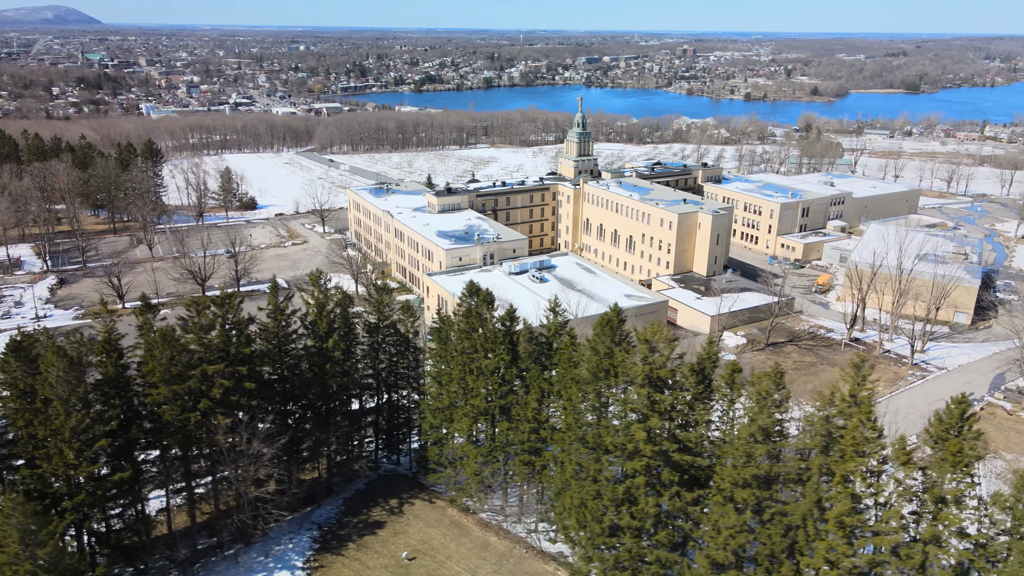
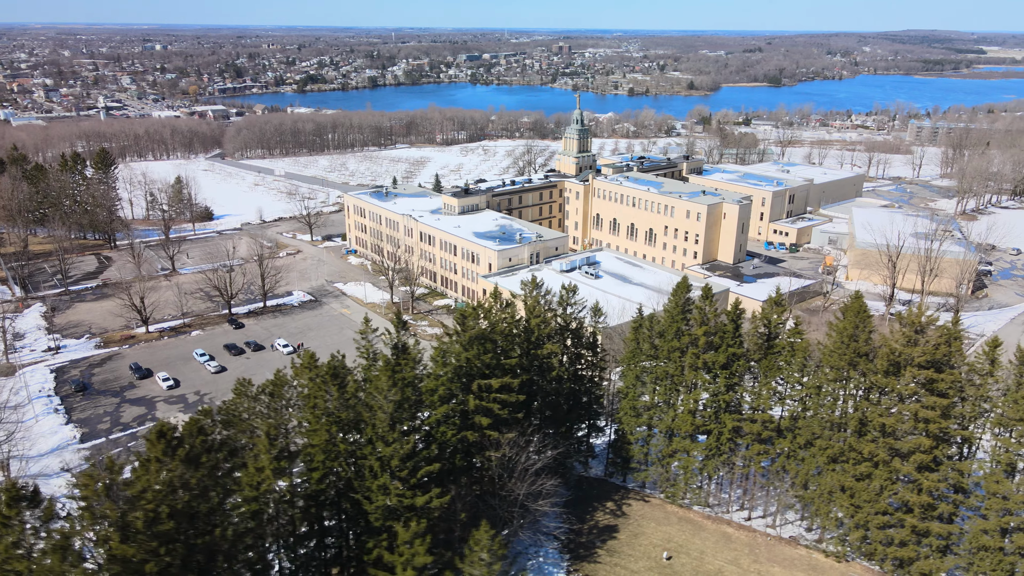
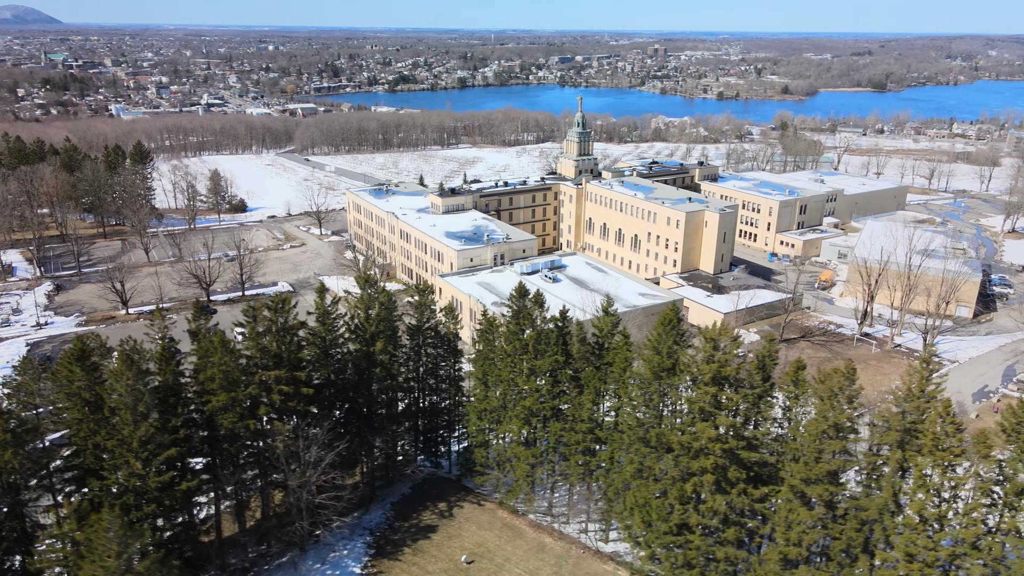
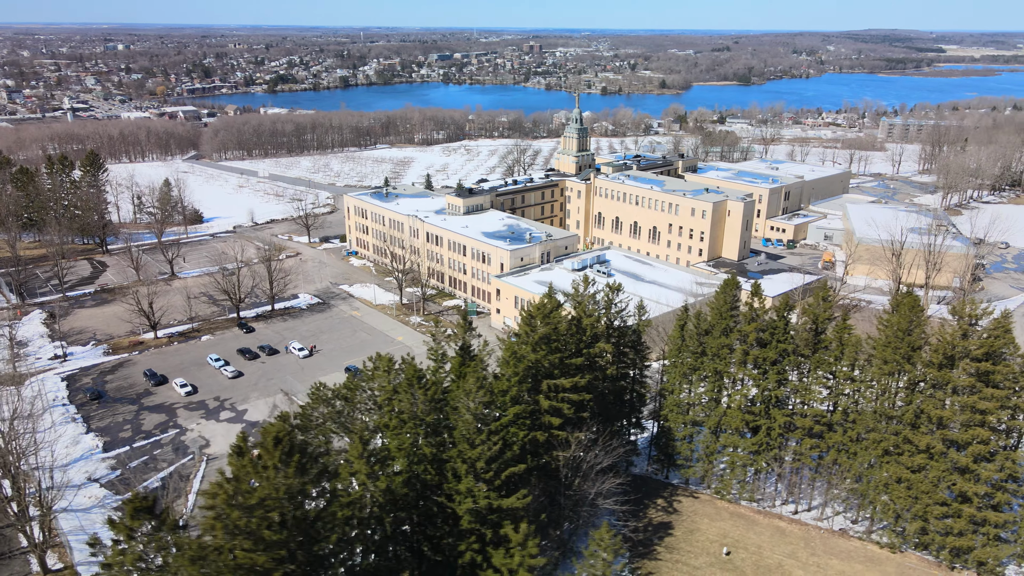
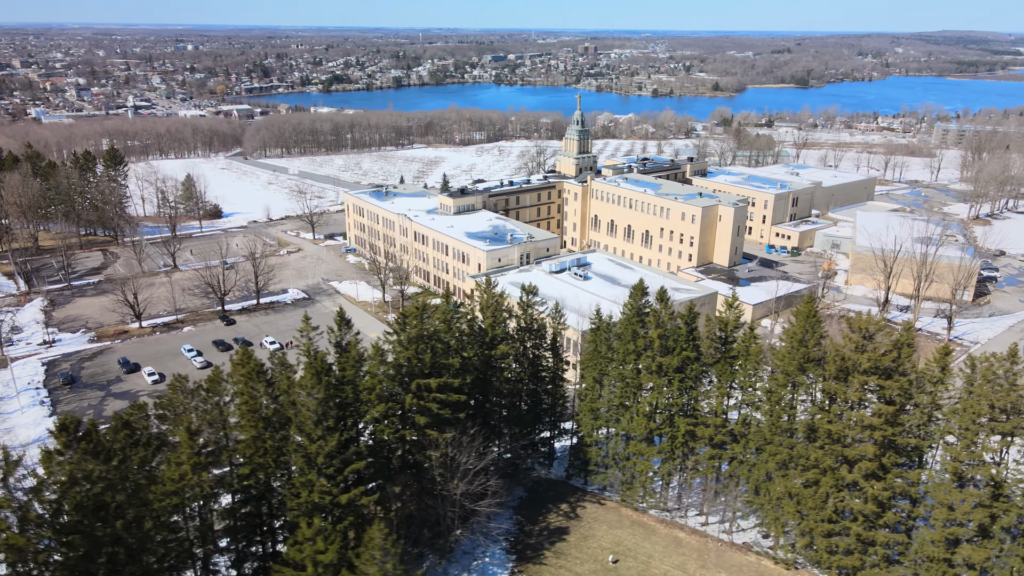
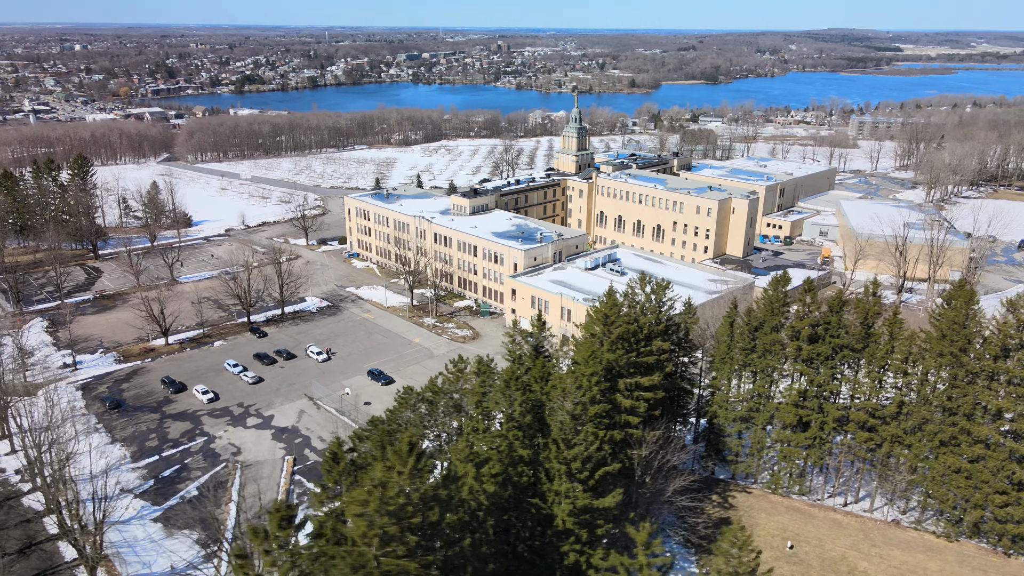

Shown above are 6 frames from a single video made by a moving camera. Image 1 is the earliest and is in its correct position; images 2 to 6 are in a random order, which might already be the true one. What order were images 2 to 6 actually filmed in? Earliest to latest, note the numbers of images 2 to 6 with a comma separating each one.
3, 5, 2, 4, 6
